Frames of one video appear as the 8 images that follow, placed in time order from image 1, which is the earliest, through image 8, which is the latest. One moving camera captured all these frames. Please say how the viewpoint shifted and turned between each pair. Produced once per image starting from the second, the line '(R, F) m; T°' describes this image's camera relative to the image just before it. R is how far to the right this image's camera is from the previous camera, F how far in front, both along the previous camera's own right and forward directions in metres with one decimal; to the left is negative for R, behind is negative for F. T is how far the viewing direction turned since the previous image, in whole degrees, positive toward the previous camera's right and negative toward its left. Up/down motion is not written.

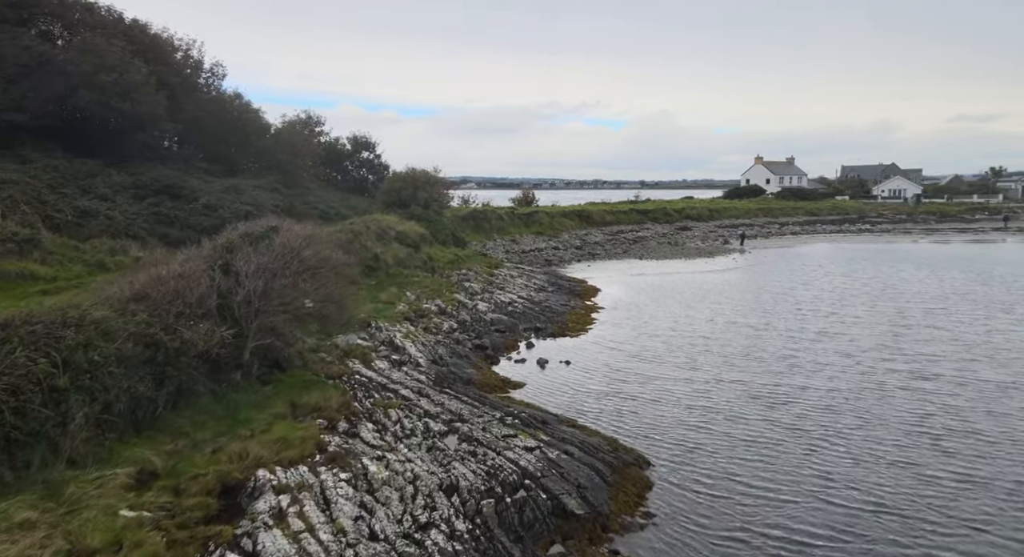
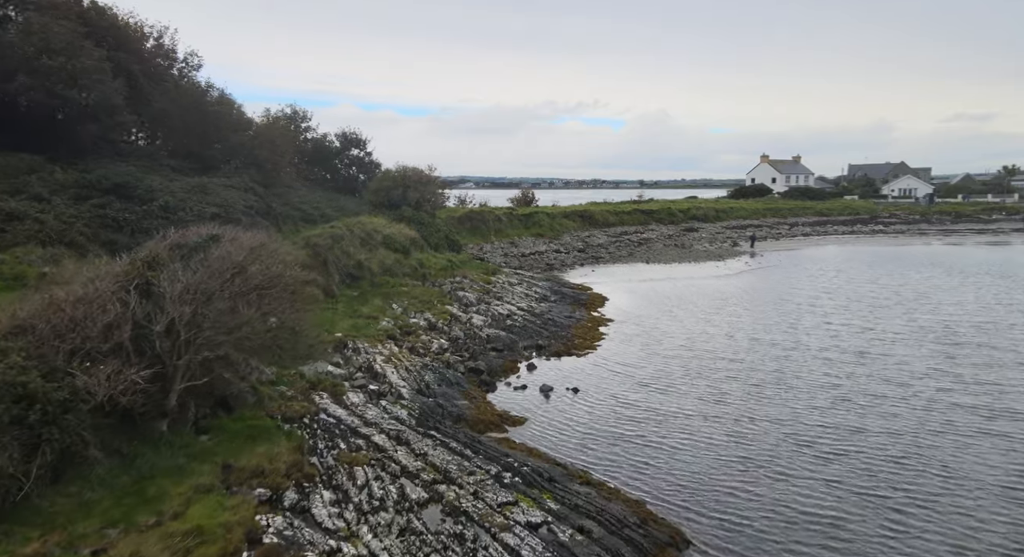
(0.0, +2.3) m; 0°
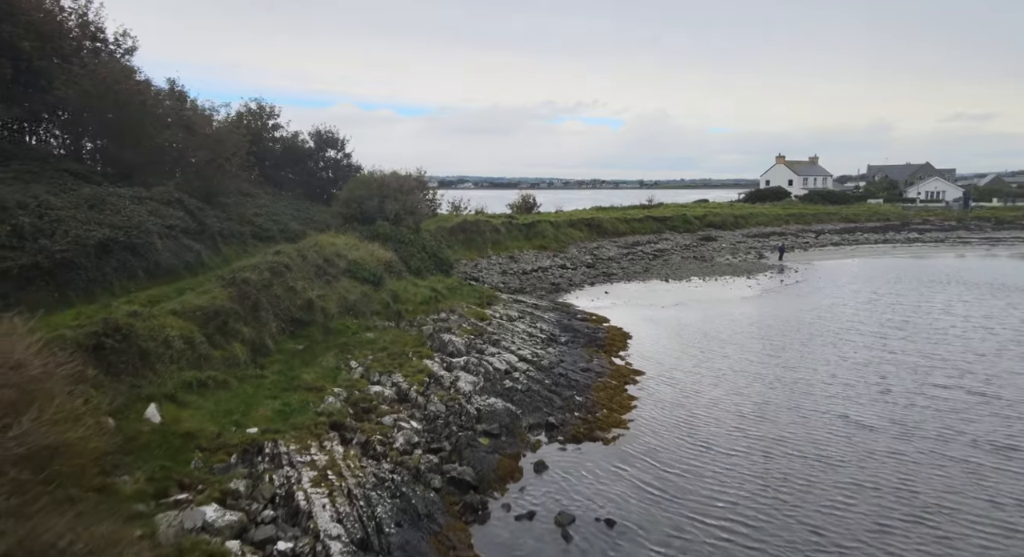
(0.0, +4.9) m; 0°
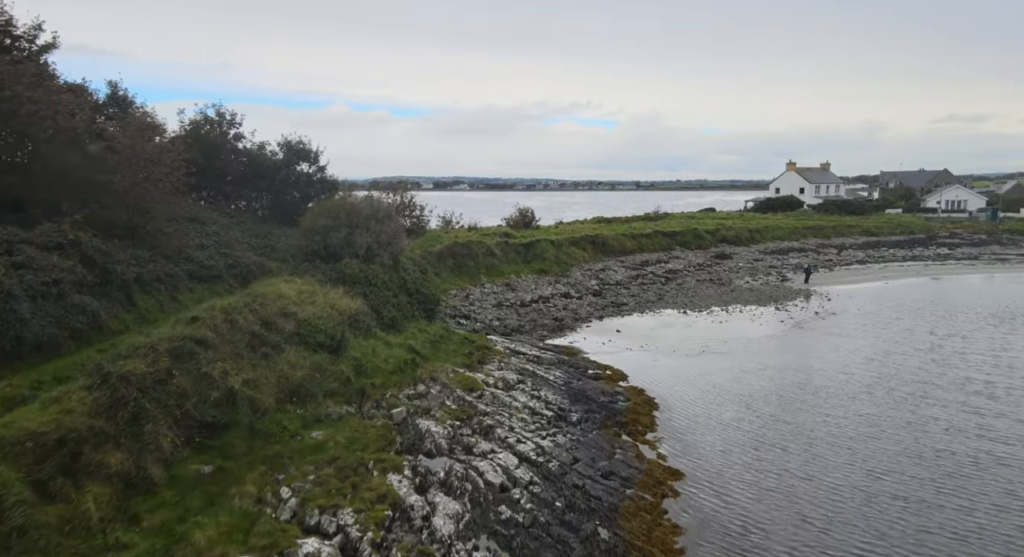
(0.0, +4.2) m; 0°
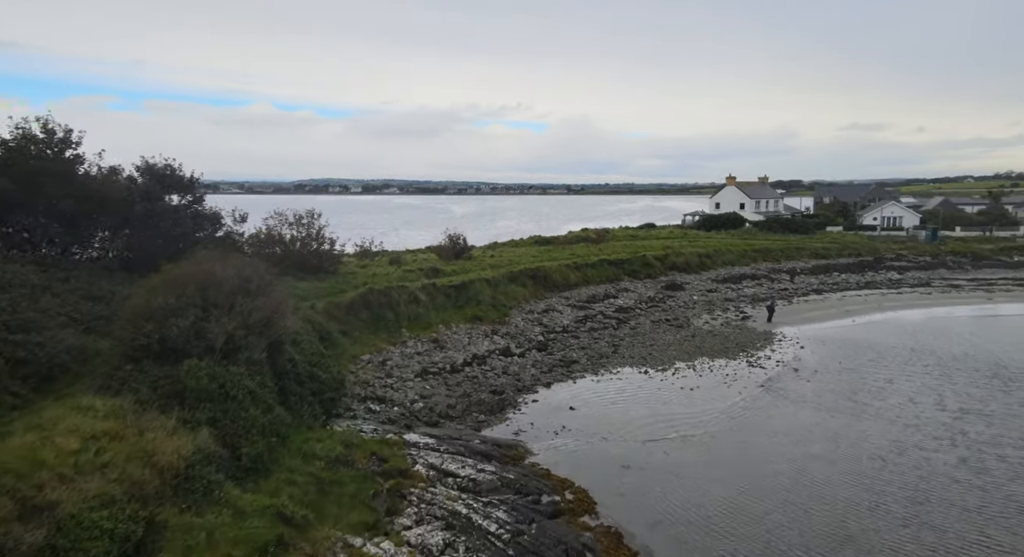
(+0.3, +5.3) m; +6°
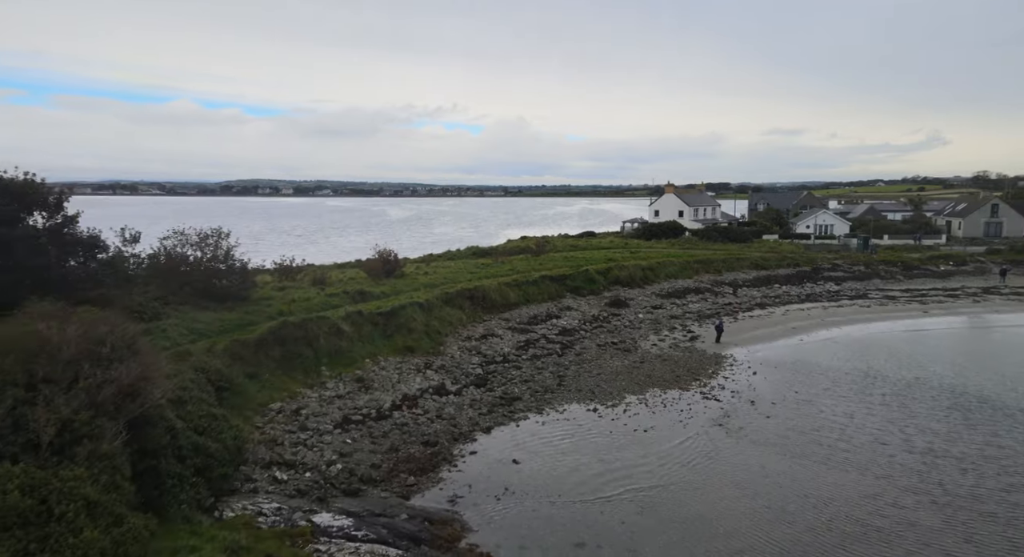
(+0.2, +2.6) m; +6°
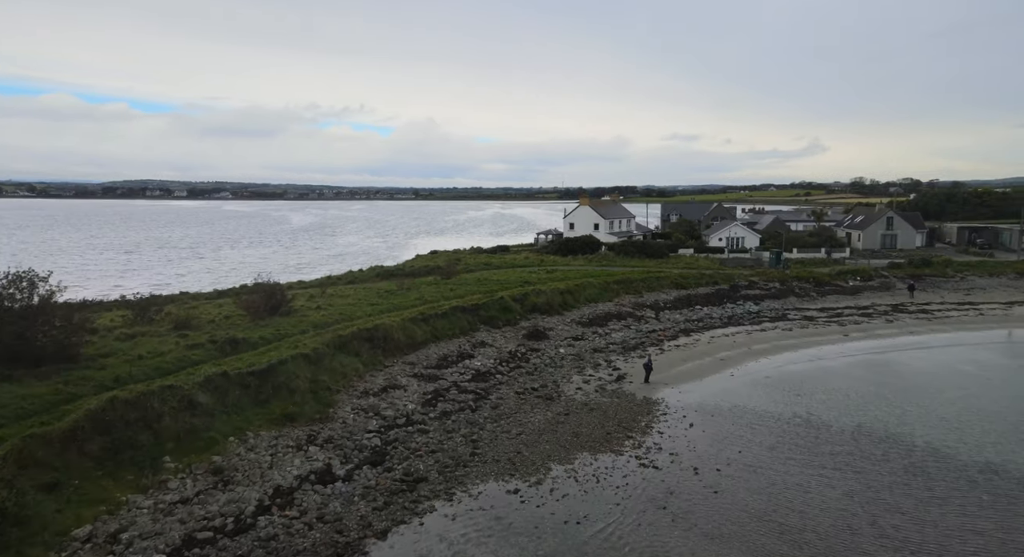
(+0.5, +4.1) m; +8°
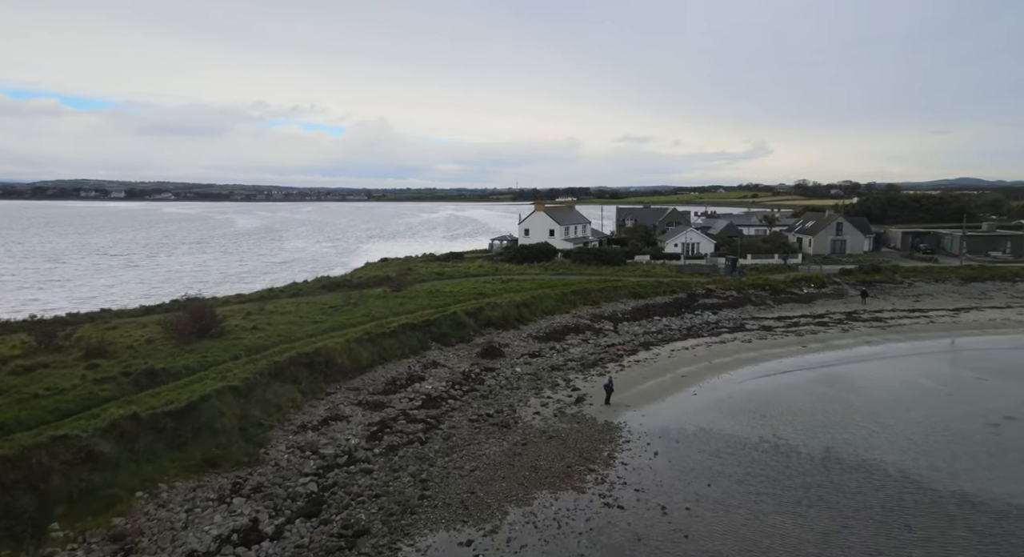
(+0.2, +1.9) m; +4°
